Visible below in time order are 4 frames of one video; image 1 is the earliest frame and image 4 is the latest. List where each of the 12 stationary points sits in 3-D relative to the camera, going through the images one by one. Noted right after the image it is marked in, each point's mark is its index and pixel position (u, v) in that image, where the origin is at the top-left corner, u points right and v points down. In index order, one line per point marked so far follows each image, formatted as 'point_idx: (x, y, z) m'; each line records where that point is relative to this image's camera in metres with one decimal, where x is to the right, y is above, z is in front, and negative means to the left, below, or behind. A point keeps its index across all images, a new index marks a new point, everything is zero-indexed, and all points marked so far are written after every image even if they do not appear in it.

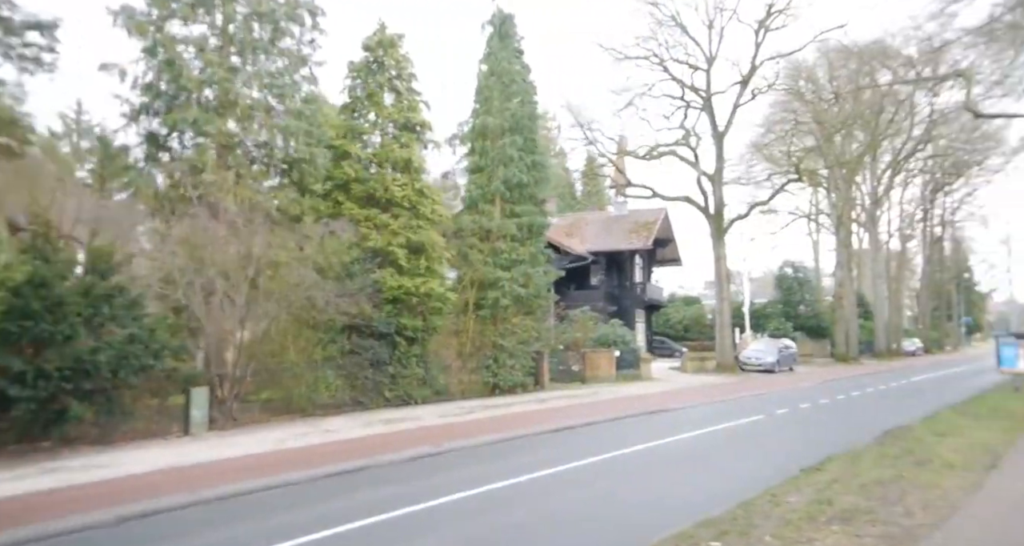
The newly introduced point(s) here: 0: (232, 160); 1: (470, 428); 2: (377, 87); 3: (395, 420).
0: (-6.4, +2.6, +15.3) m
1: (-1.0, -3.5, +15.0) m
2: (-3.6, +4.9, +17.5) m
3: (-2.6, -3.3, +15.0) m
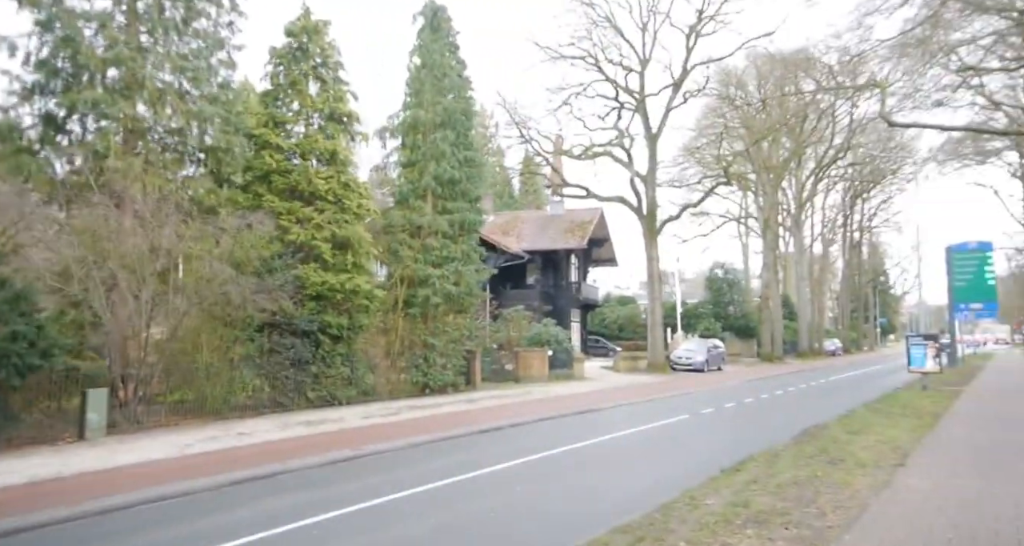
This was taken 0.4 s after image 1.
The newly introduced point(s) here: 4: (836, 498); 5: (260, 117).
0: (-8.0, +2.8, +14.3) m
1: (-2.6, -3.4, +14.5) m
2: (-5.3, +5.0, +16.8) m
3: (-4.3, -3.2, +14.4) m
4: (+3.7, -2.6, +7.6) m
5: (-6.2, +3.9, +16.5) m
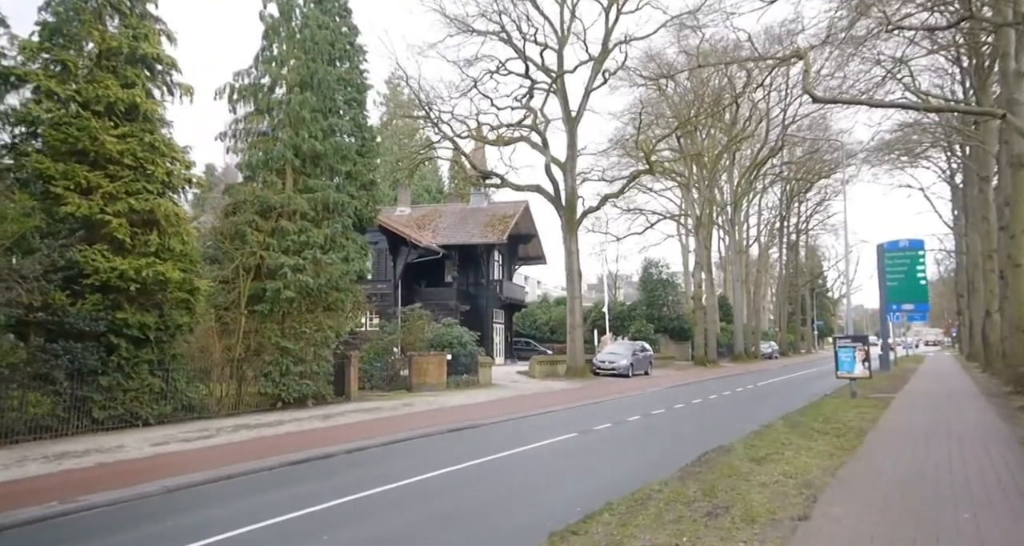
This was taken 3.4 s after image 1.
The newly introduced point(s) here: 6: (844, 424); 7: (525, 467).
0: (-10.9, +3.1, +10.6) m
1: (-5.5, -3.1, +11.2) m
2: (-8.3, +5.3, +13.2) m
3: (-7.2, -2.9, +10.9) m
4: (+1.3, -2.3, +4.7) m
5: (-9.3, +4.2, +12.9) m
6: (+7.0, -3.2, +14.0) m
7: (+0.3, -3.6, +12.8) m
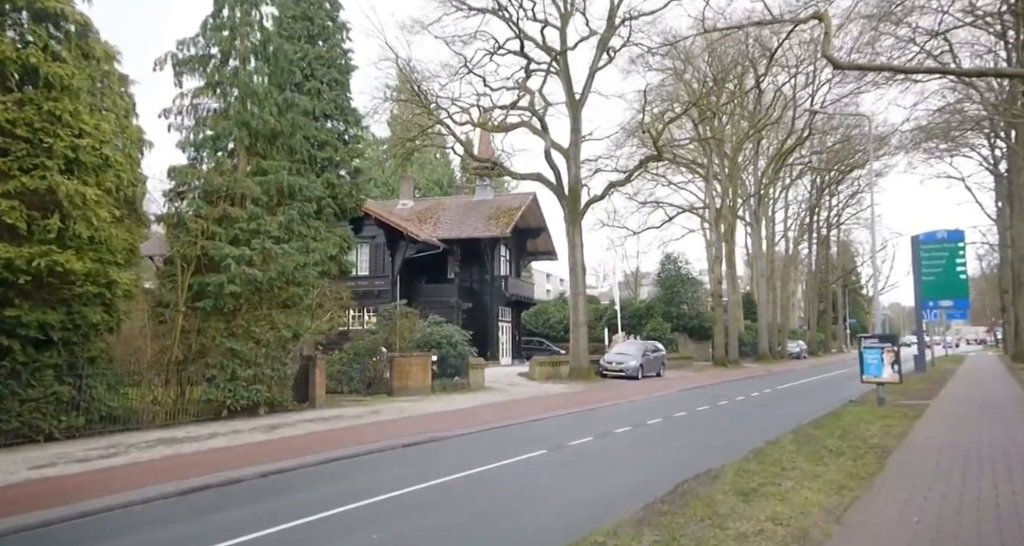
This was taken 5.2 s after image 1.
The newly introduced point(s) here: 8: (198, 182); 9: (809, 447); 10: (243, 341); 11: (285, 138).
0: (-11.8, +3.2, +9.1) m
1: (-6.4, -3.0, +9.4) m
2: (-9.2, +5.4, +11.6) m
3: (-8.1, -2.8, +9.3) m
4: (+0.1, -2.1, +2.7) m
5: (-10.1, +4.3, +11.3) m
6: (+6.2, -3.0, +11.7) m
7: (-0.5, -3.4, +10.8) m
8: (-7.2, +2.1, +15.4) m
9: (+5.1, -2.9, +11.3) m
10: (-6.3, -1.5, +15.5) m
11: (-5.6, +3.3, +16.5) m
